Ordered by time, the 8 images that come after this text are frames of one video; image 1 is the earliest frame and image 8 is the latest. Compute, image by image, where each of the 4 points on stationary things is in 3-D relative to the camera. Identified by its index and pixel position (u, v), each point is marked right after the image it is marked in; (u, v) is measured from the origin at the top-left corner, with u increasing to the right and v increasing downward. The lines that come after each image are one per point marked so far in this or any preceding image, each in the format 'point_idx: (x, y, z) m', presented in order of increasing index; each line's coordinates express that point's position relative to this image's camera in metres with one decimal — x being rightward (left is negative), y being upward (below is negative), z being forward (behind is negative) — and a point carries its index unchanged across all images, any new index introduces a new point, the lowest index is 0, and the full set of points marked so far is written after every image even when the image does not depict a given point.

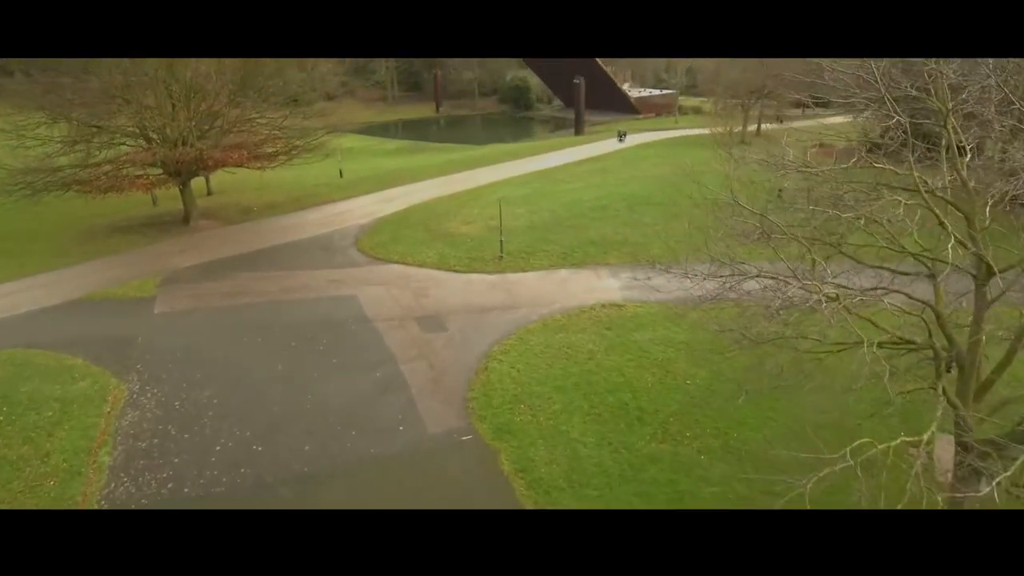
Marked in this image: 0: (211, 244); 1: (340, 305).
0: (-7.9, +1.1, +16.3) m
1: (-3.2, -0.4, +11.5) m
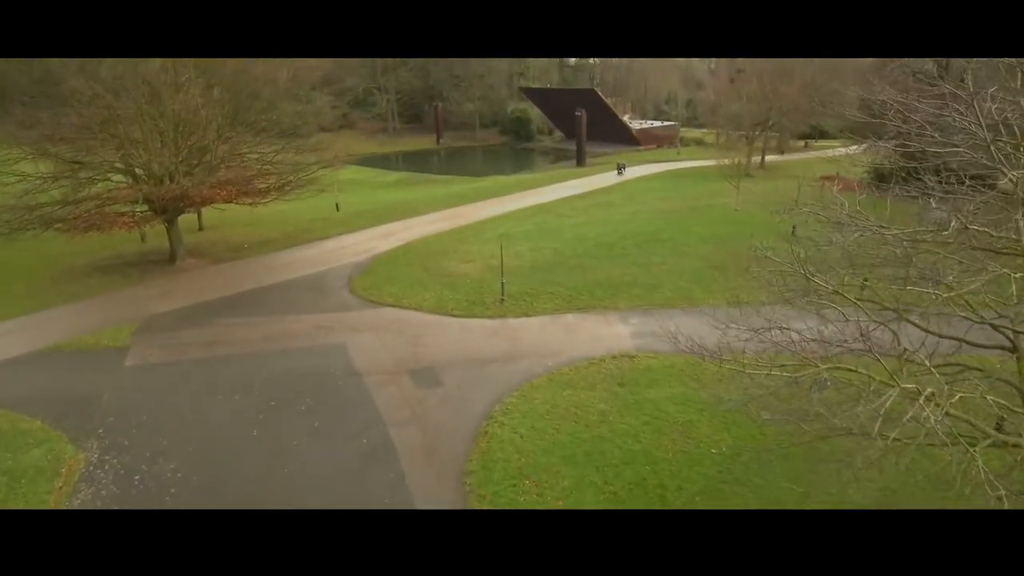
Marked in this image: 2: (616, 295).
0: (-7.9, 0.0, +15.5) m
1: (-3.1, -1.2, +10.6) m
2: (+2.2, -0.1, +13.3) m
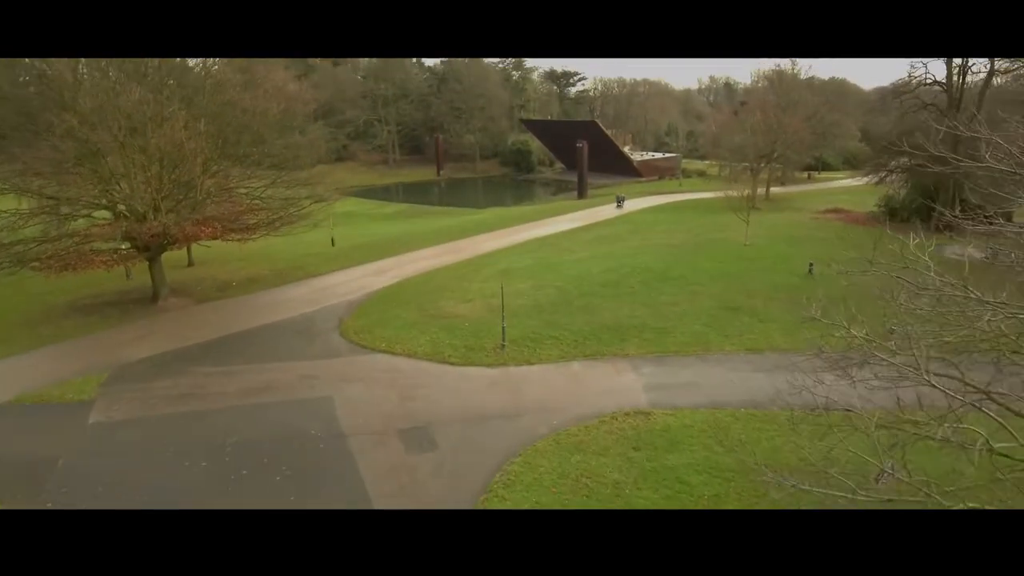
0: (-7.9, -1.0, +14.5) m
1: (-3.1, -2.0, +9.6) m
2: (+2.3, -1.0, +12.4) m
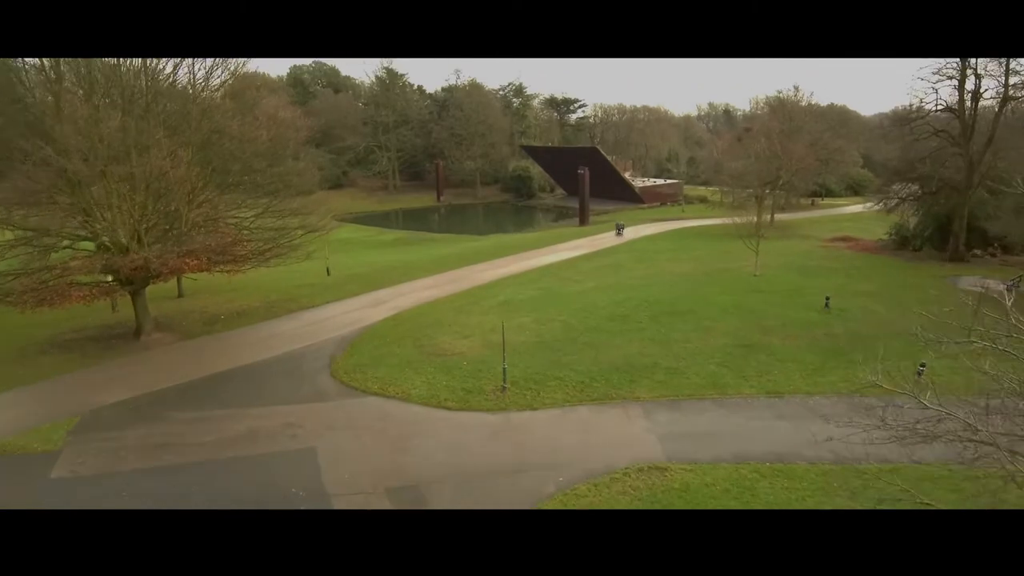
0: (-7.8, -1.8, +13.7) m
1: (-3.1, -2.6, +8.8) m
2: (+2.3, -1.7, +11.5) m
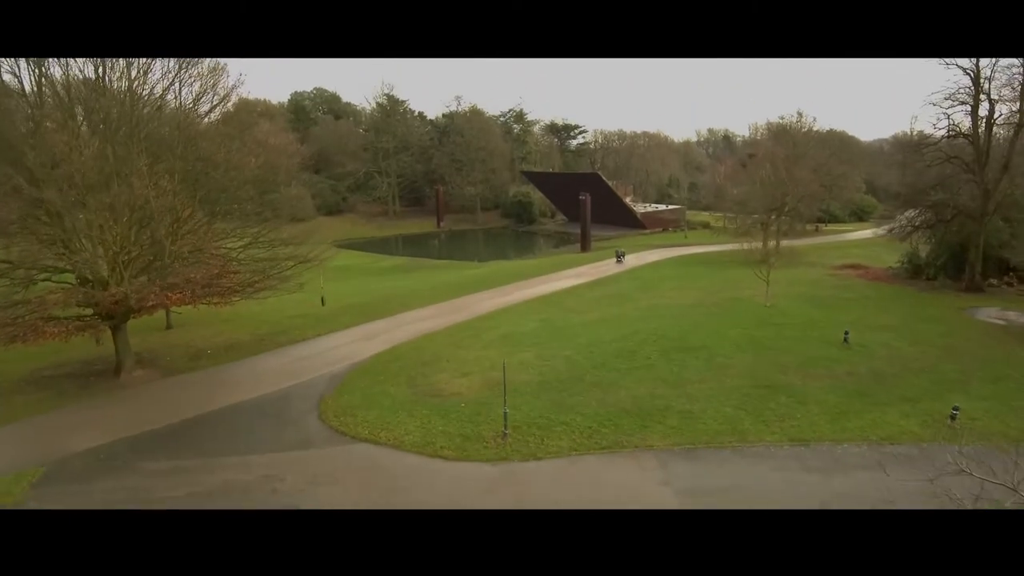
0: (-7.8, -2.5, +12.8) m
1: (-3.1, -3.1, +7.9) m
2: (+2.3, -2.4, +10.7) m
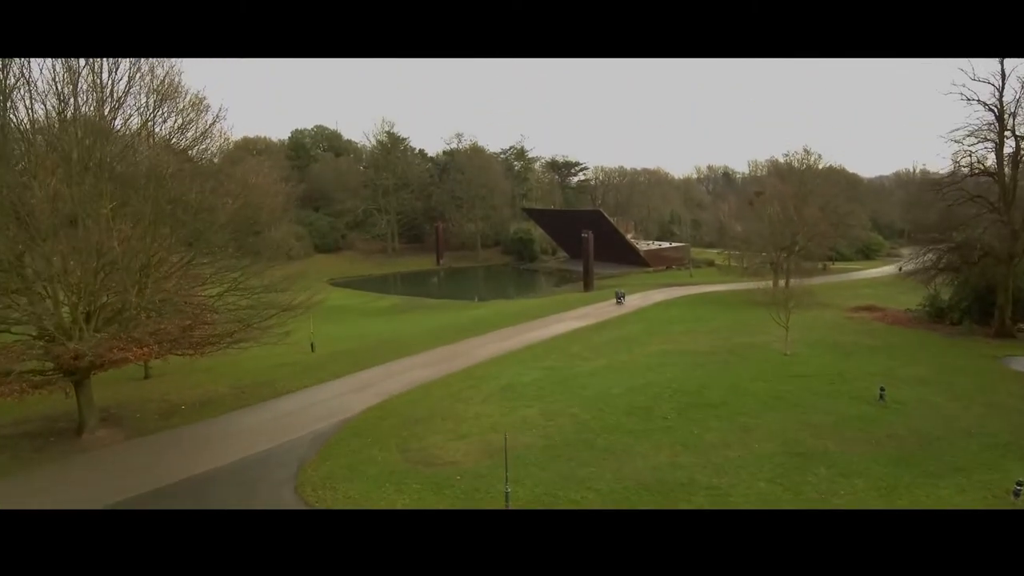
0: (-7.8, -3.5, +11.4) m
1: (-3.0, -3.8, +6.5) m
2: (+2.4, -3.3, +9.3) m
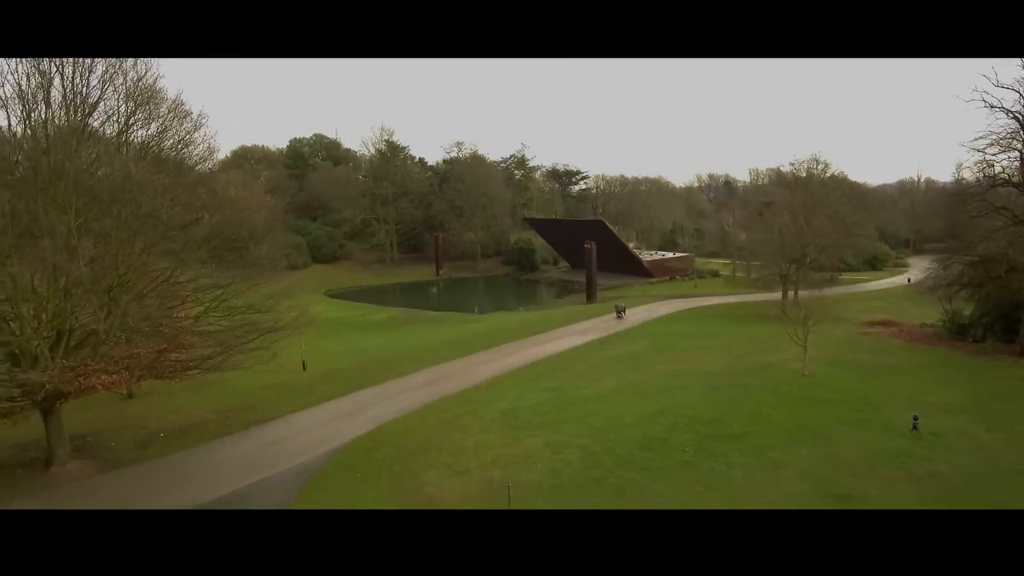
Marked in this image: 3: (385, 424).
0: (-7.7, -3.9, +10.4) m
1: (-3.0, -4.1, +5.4) m
2: (+2.4, -3.6, +8.2) m
3: (-3.0, -3.2, +14.7) m
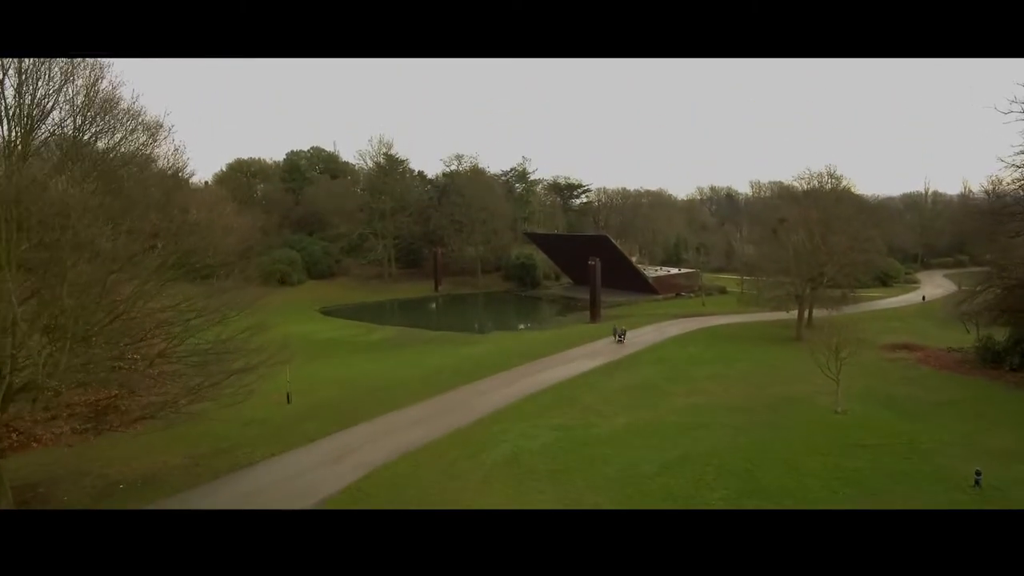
0: (-7.6, -4.5, +8.8) m
1: (-2.9, -4.6, +3.8) m
2: (+2.5, -4.2, +6.7) m
3: (-2.9, -3.9, +13.1) m
